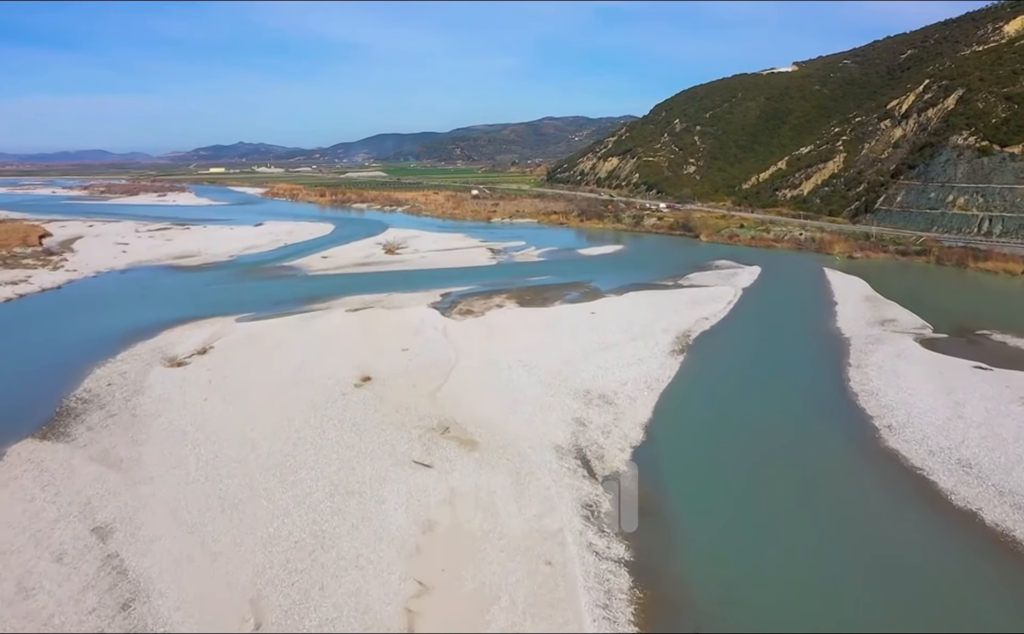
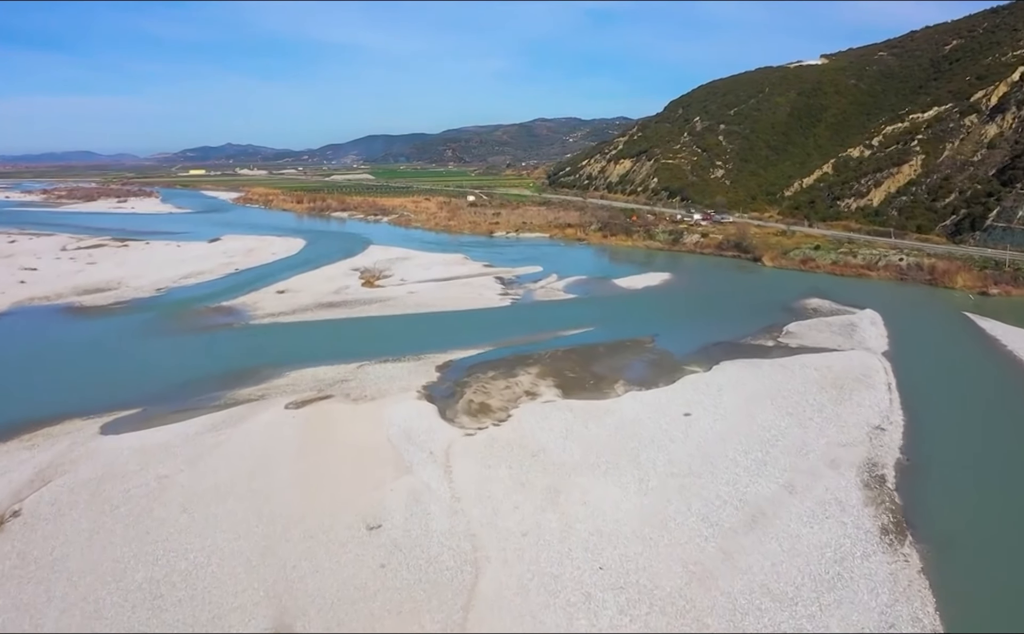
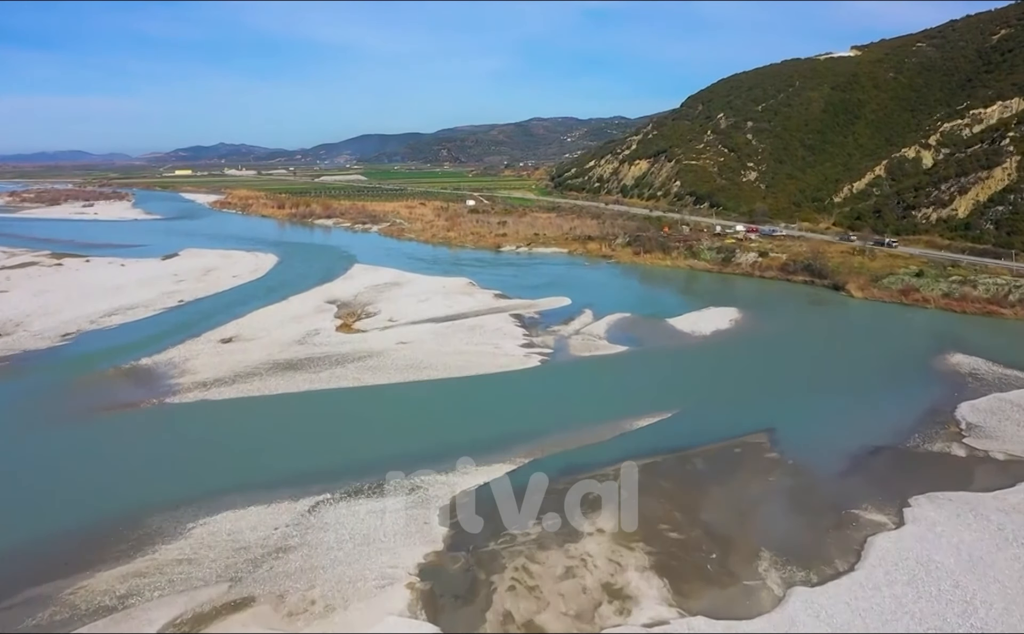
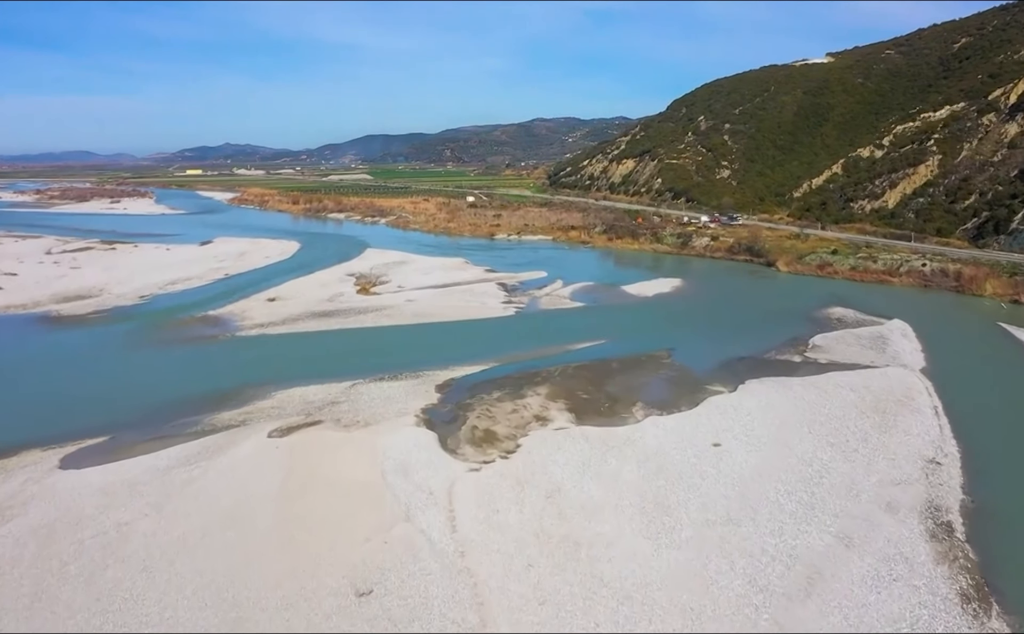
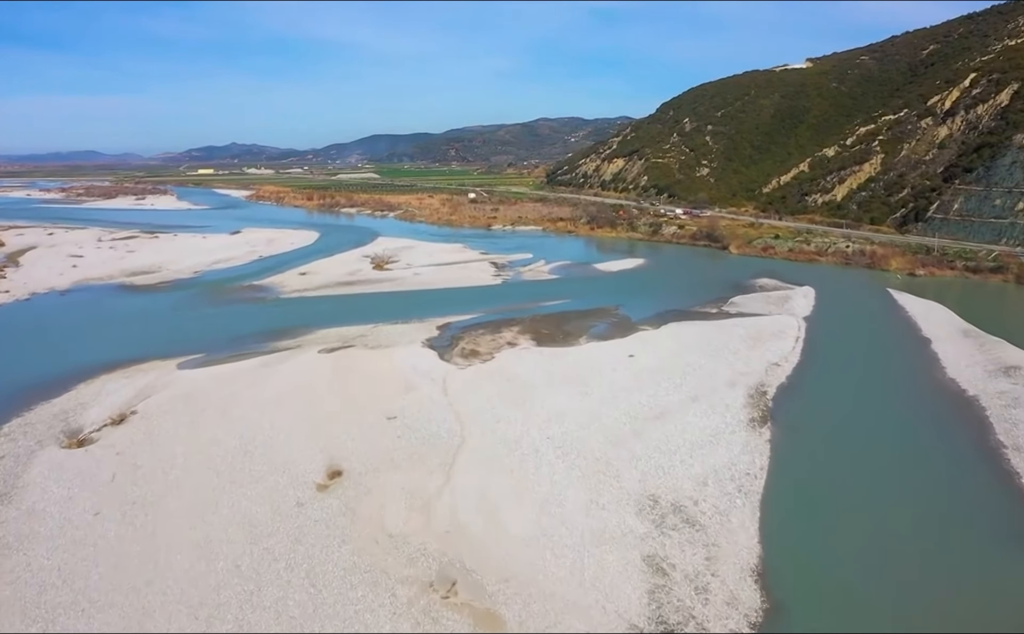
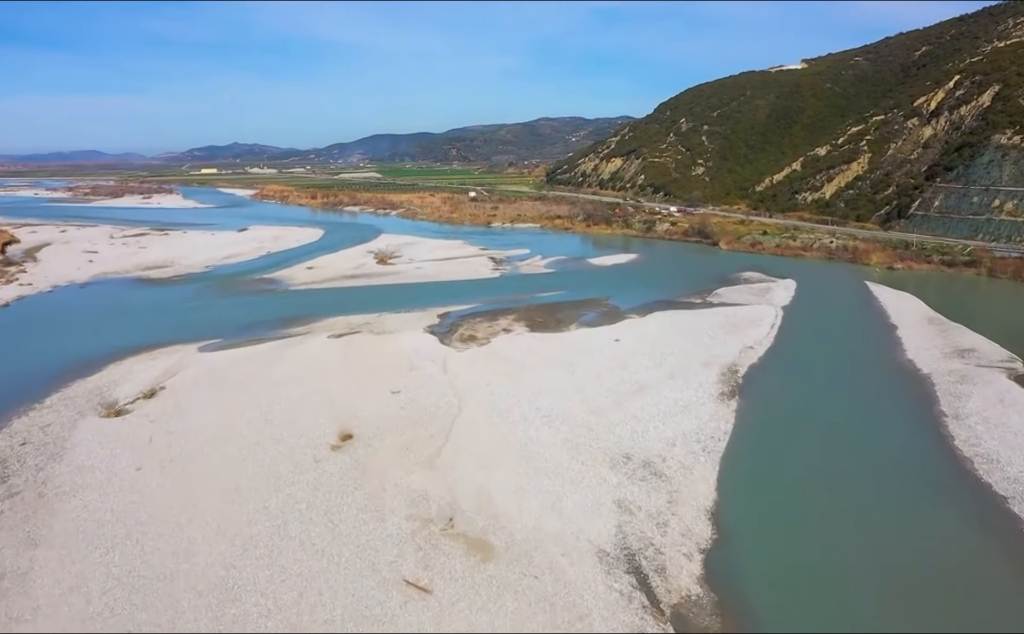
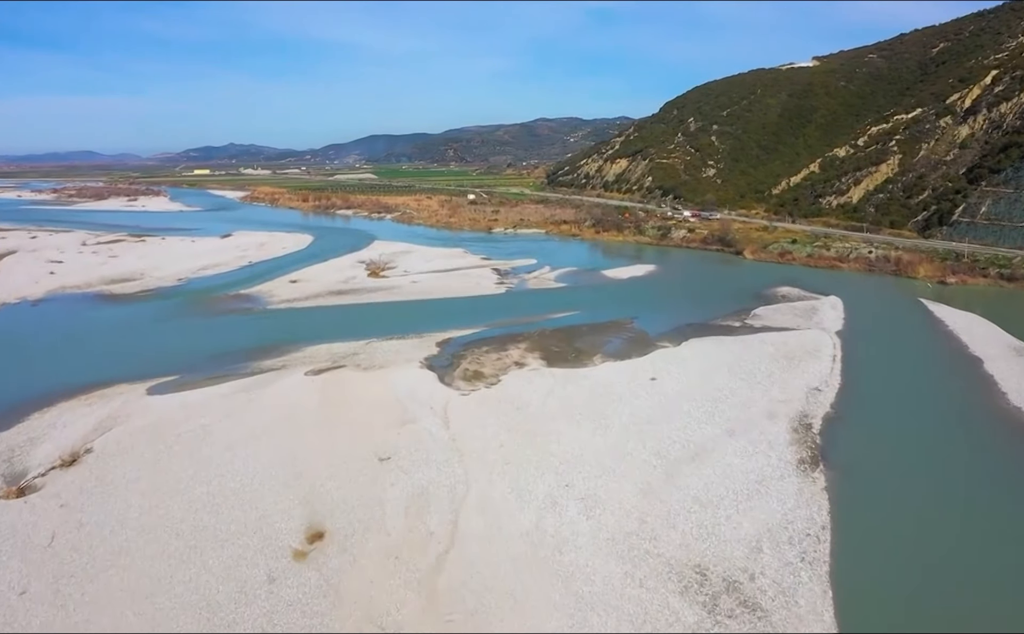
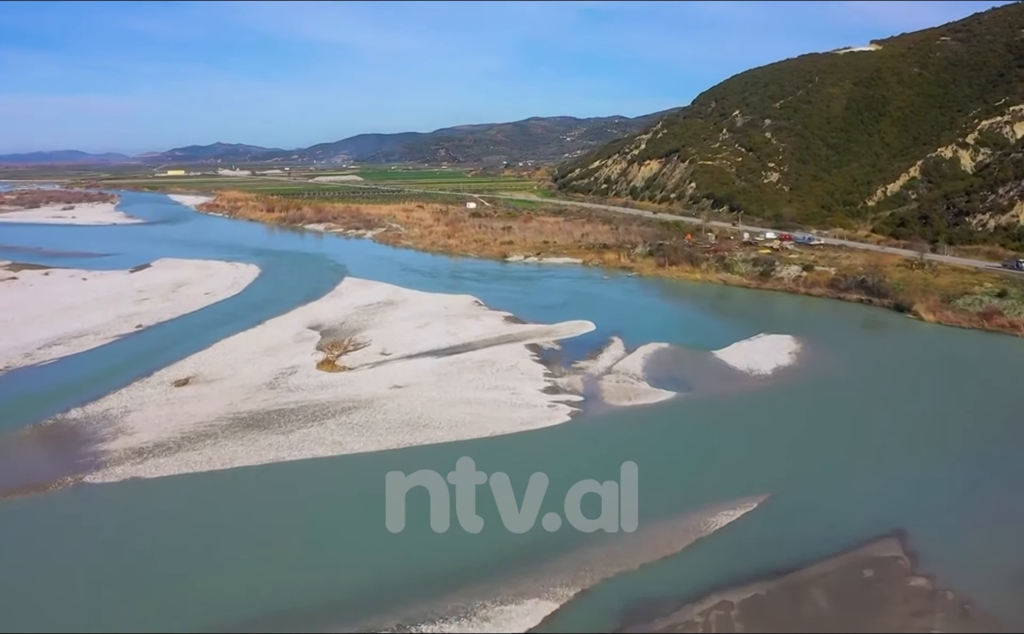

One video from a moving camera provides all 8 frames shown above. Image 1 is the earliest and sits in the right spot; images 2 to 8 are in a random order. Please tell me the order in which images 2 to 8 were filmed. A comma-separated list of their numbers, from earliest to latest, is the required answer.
6, 5, 7, 2, 4, 3, 8
